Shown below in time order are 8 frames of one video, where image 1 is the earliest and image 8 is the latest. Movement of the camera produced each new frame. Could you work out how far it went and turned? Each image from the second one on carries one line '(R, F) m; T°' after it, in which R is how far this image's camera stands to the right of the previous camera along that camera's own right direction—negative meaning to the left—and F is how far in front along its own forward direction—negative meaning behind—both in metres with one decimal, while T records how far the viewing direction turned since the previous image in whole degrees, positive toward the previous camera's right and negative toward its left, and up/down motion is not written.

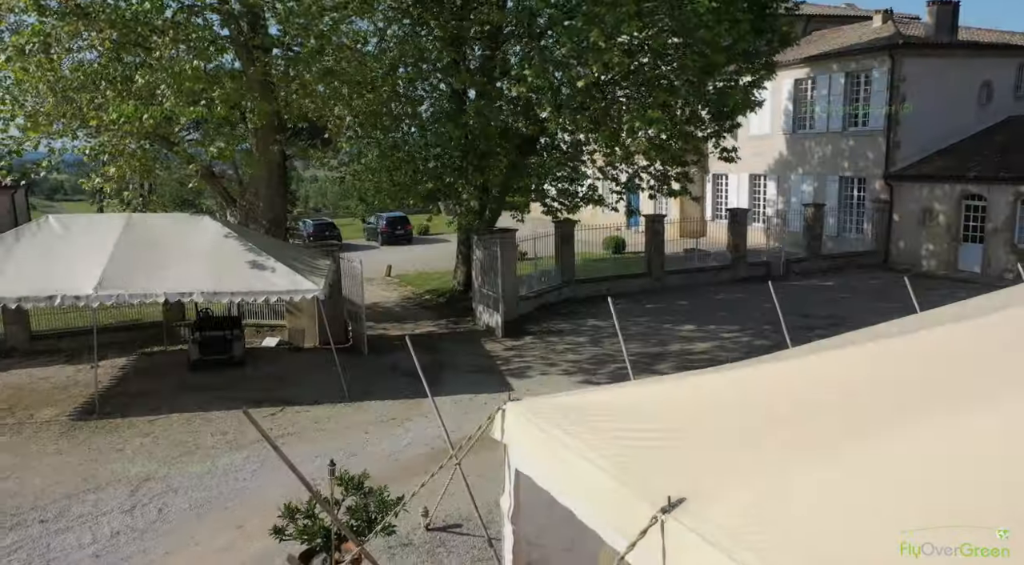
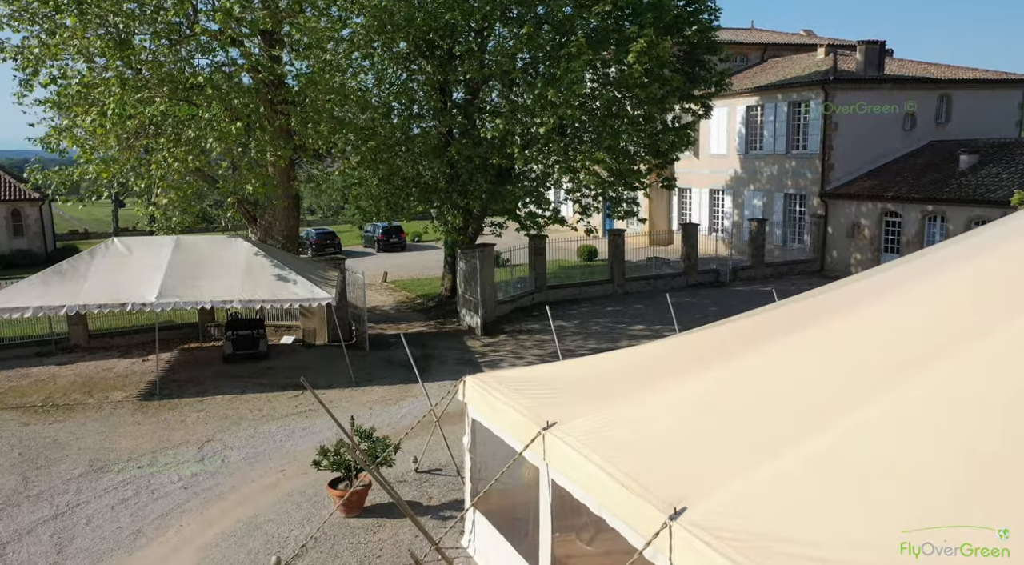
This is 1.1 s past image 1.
(+0.4, -2.9) m; 0°
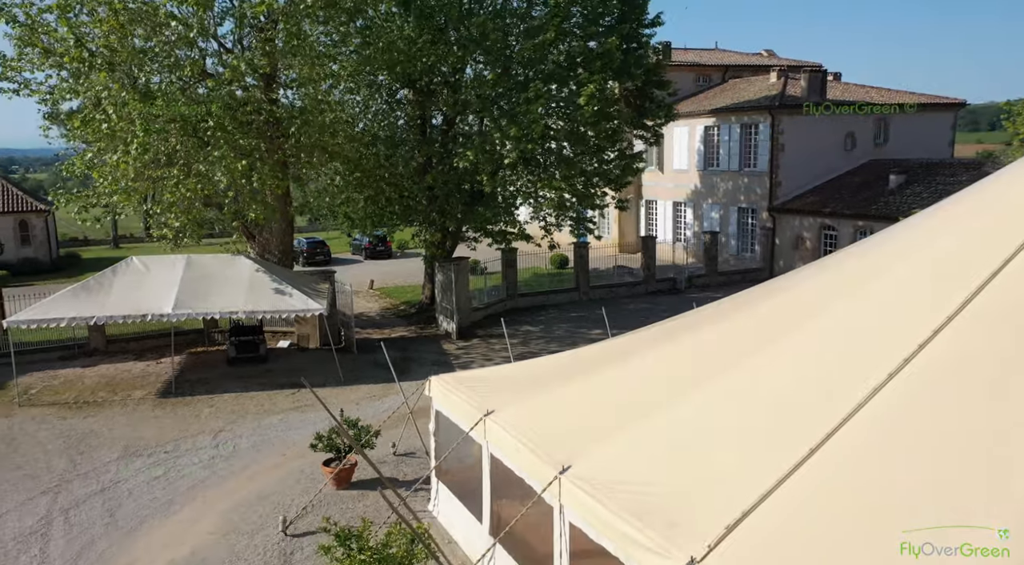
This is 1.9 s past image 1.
(+0.4, -2.2) m; +1°
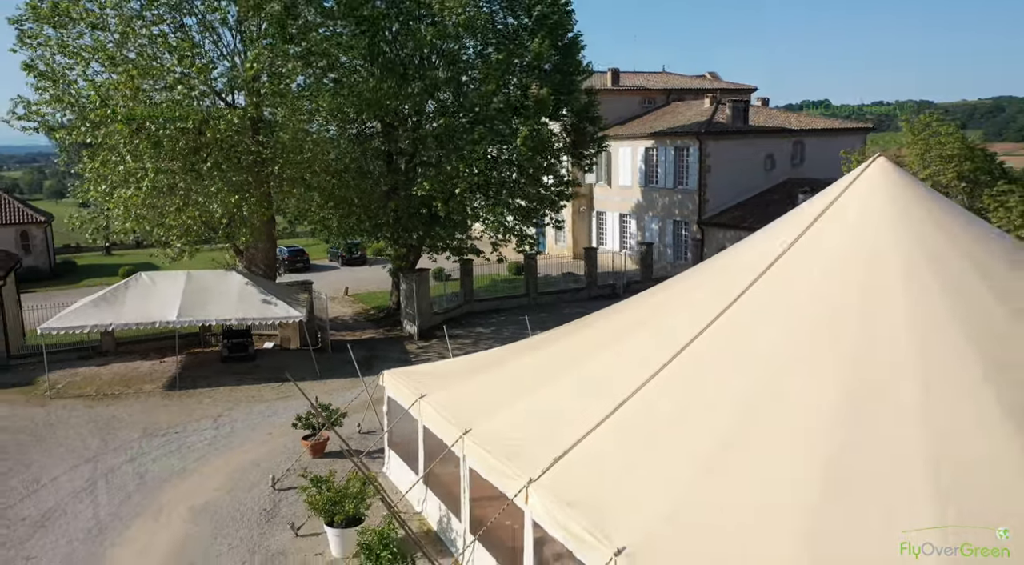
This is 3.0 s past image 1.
(+0.8, -3.4) m; +1°
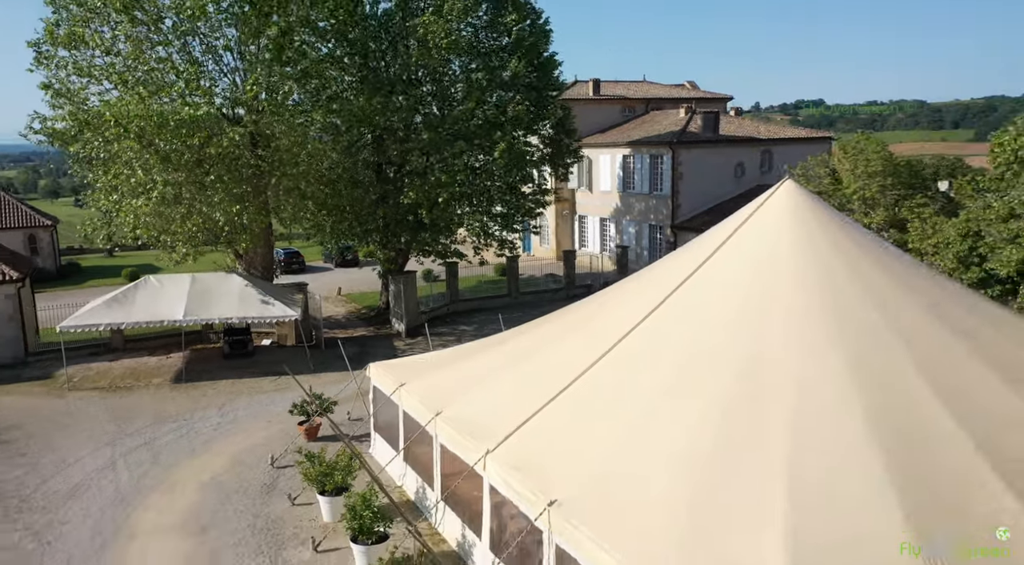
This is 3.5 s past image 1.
(+0.5, -1.8) m; 0°
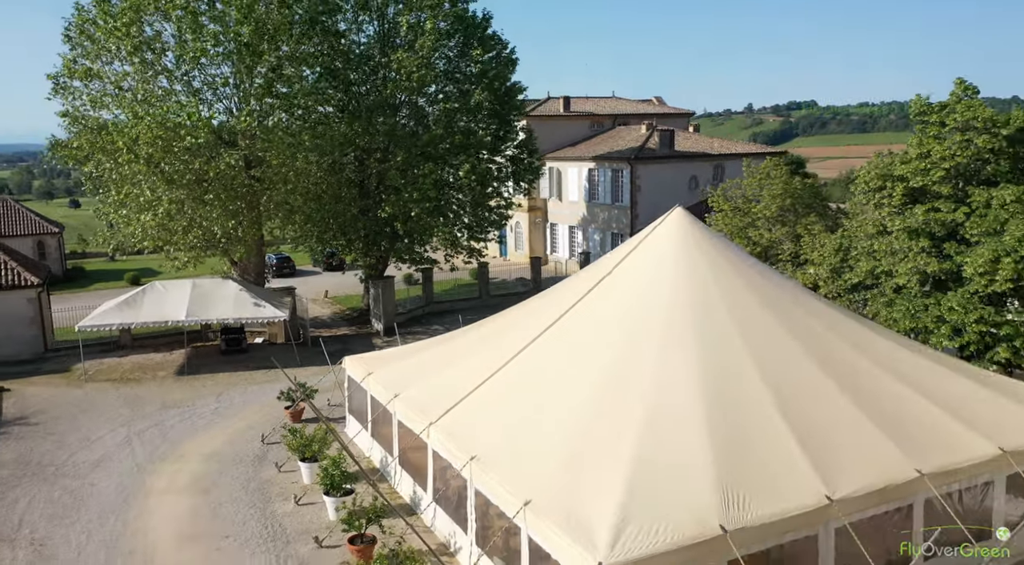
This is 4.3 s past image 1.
(+1.0, -2.9) m; 0°
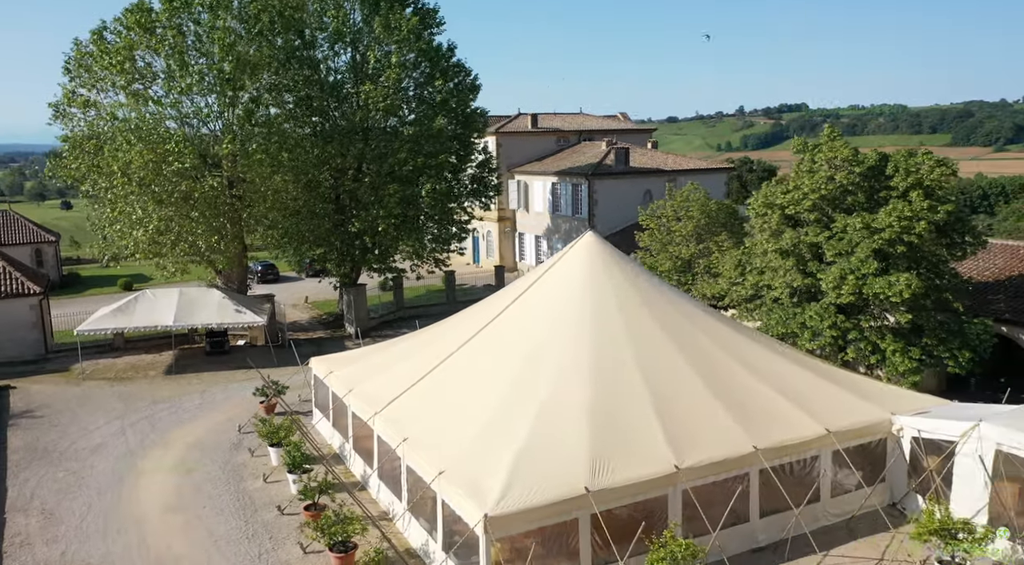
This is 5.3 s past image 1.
(+1.3, -2.7) m; 0°
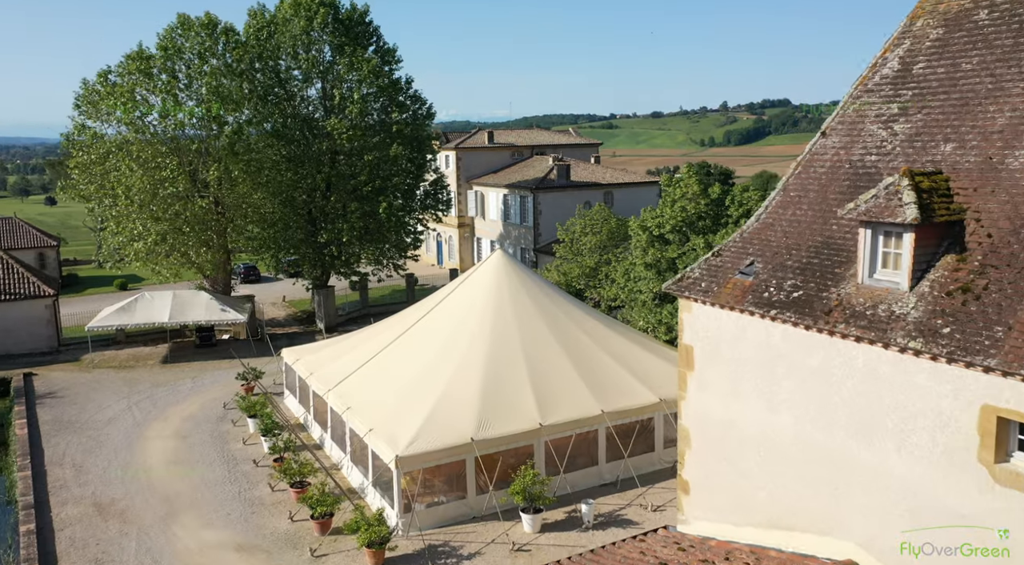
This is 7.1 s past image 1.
(+1.7, -5.0) m; +1°
